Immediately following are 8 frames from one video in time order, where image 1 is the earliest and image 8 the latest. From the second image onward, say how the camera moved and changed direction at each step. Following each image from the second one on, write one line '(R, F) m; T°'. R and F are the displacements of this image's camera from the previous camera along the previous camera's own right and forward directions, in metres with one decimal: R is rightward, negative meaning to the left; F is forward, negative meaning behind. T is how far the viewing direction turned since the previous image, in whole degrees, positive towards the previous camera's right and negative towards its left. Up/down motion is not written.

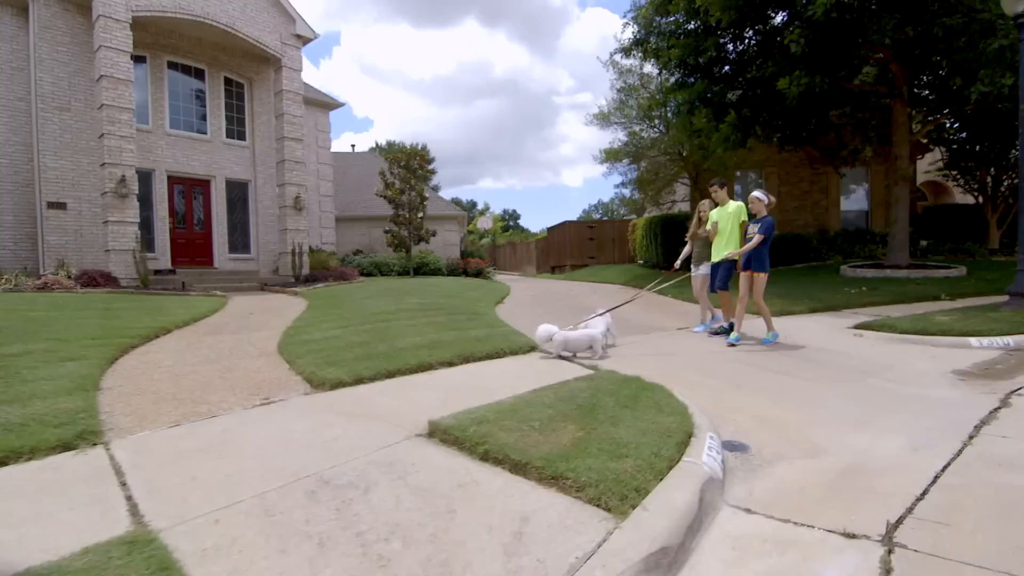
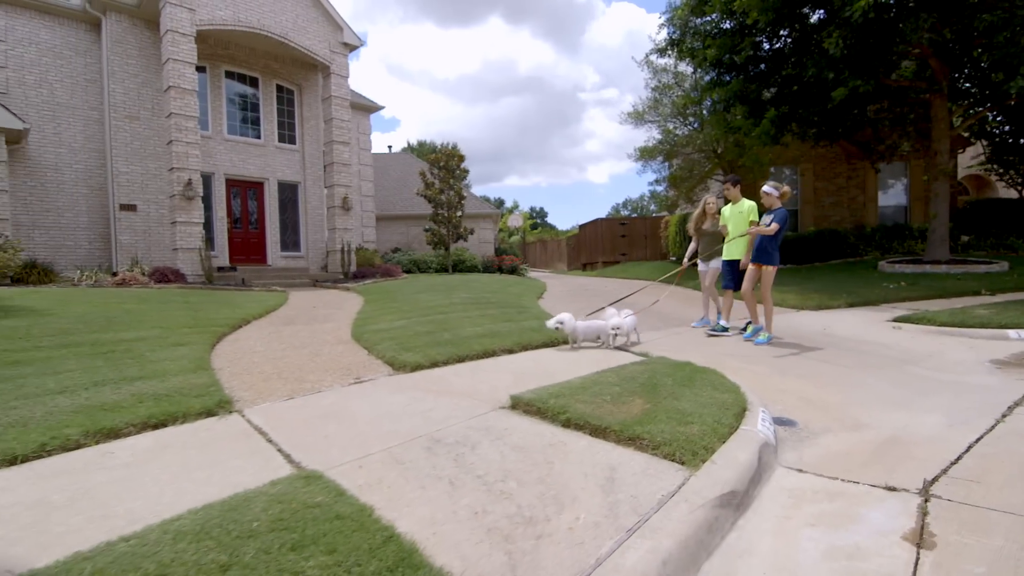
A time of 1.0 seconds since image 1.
(-0.3, -0.5) m; -3°
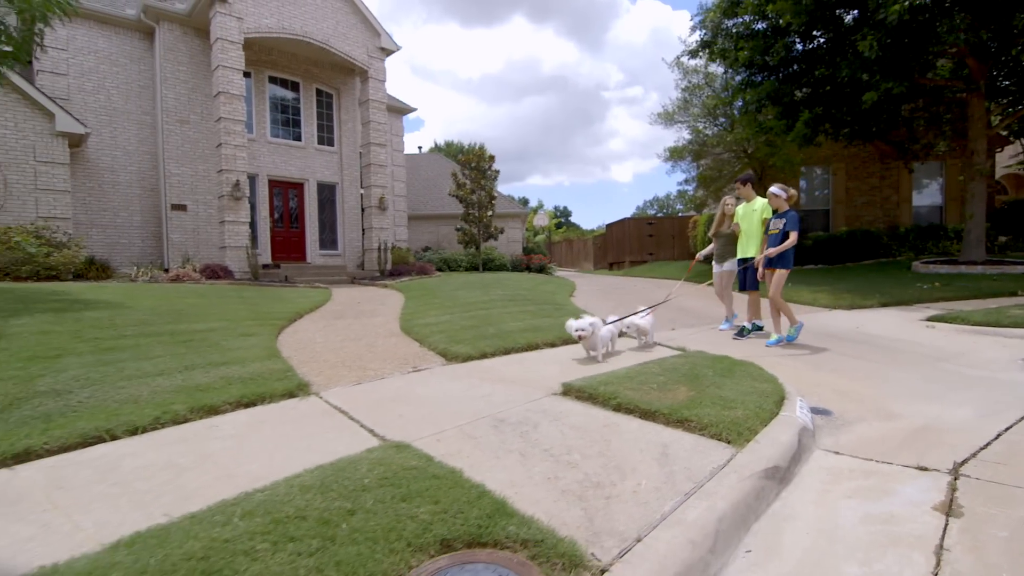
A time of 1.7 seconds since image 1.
(-0.2, -0.3) m; -2°
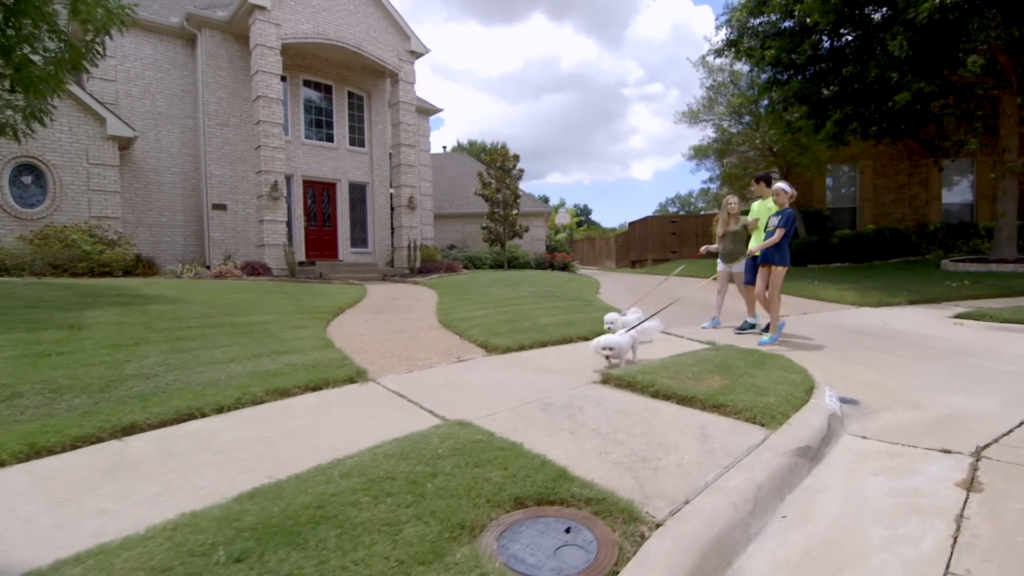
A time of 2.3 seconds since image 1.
(-0.2, -0.3) m; -2°
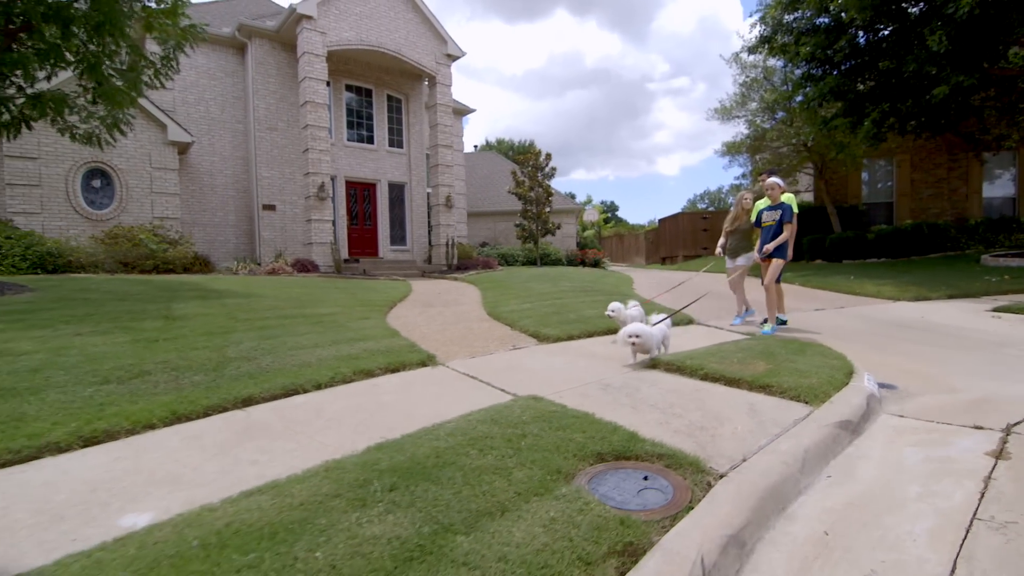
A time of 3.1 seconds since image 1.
(-0.3, -0.4) m; -3°
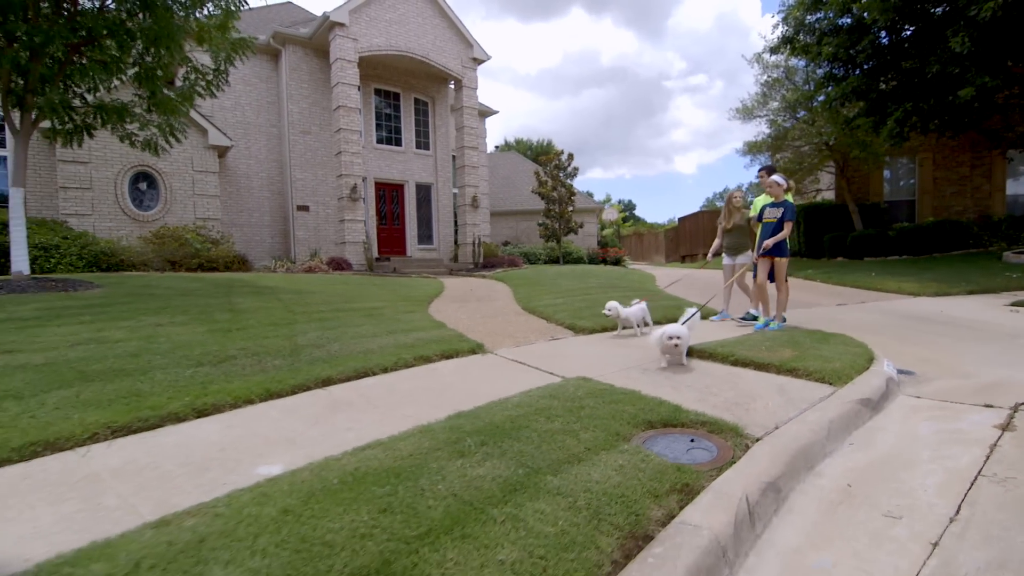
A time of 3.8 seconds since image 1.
(-0.3, -0.4) m; -2°
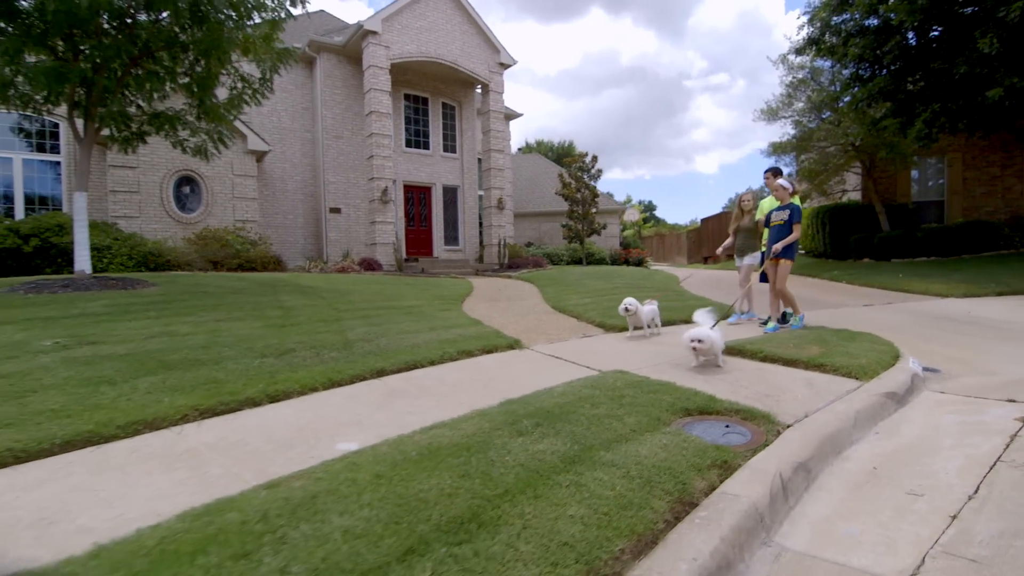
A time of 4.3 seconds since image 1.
(-0.2, -0.3) m; -2°
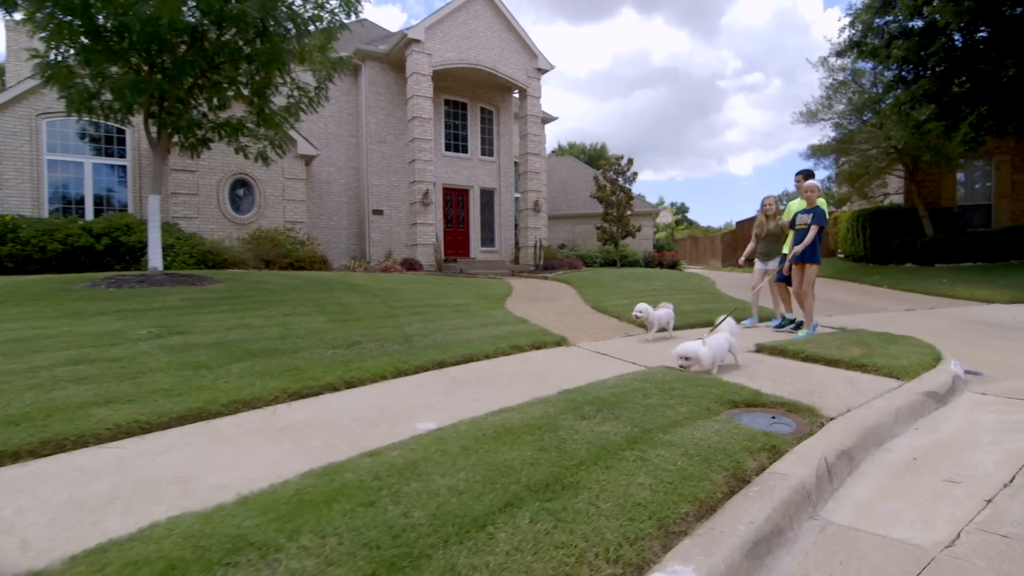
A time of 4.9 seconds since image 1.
(-0.2, -0.3) m; -3°
